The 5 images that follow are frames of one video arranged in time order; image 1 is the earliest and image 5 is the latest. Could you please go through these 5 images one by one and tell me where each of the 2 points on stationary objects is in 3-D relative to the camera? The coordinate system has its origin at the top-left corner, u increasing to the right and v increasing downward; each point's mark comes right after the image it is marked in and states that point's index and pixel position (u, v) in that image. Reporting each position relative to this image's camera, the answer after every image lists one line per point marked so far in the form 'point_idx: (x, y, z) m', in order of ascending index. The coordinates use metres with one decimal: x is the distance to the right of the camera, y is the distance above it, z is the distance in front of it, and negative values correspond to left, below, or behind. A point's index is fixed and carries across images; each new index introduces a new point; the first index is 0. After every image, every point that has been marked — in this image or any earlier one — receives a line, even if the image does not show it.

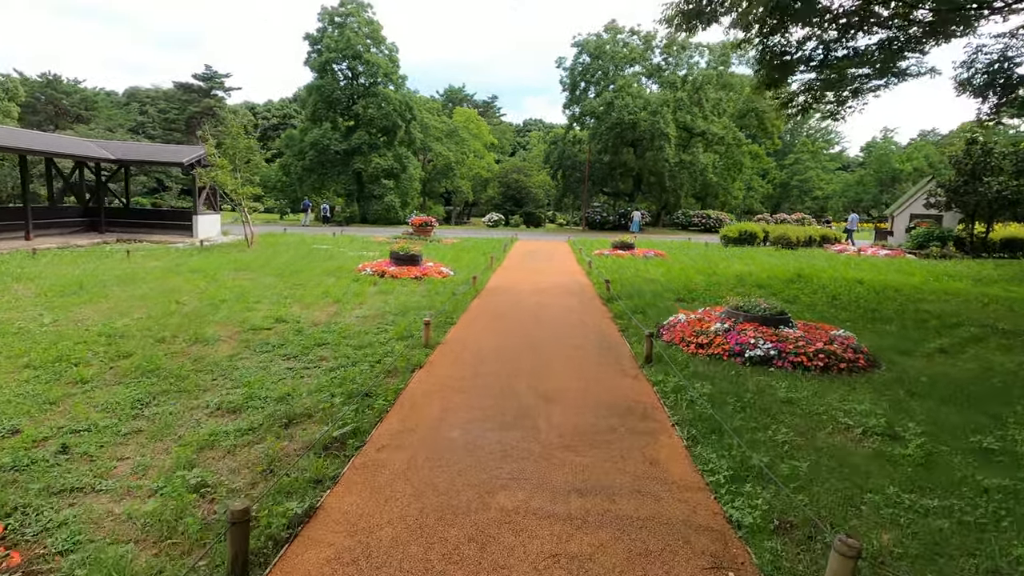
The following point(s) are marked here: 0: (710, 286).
0: (+4.3, +0.1, +11.7) m
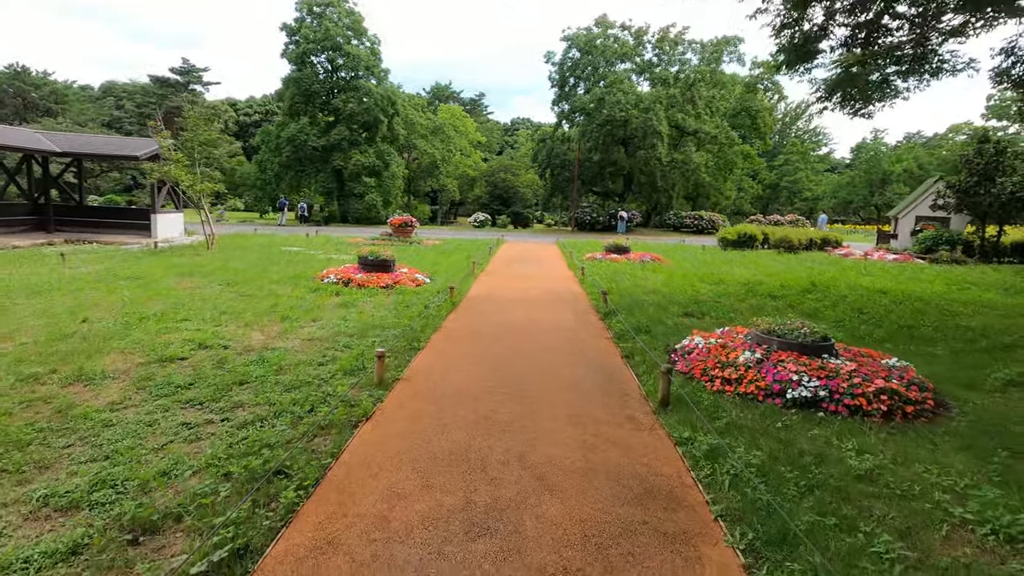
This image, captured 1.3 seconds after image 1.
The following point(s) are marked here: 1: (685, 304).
0: (+3.9, -0.2, +10.4) m
1: (+3.0, -0.3, +9.4) m
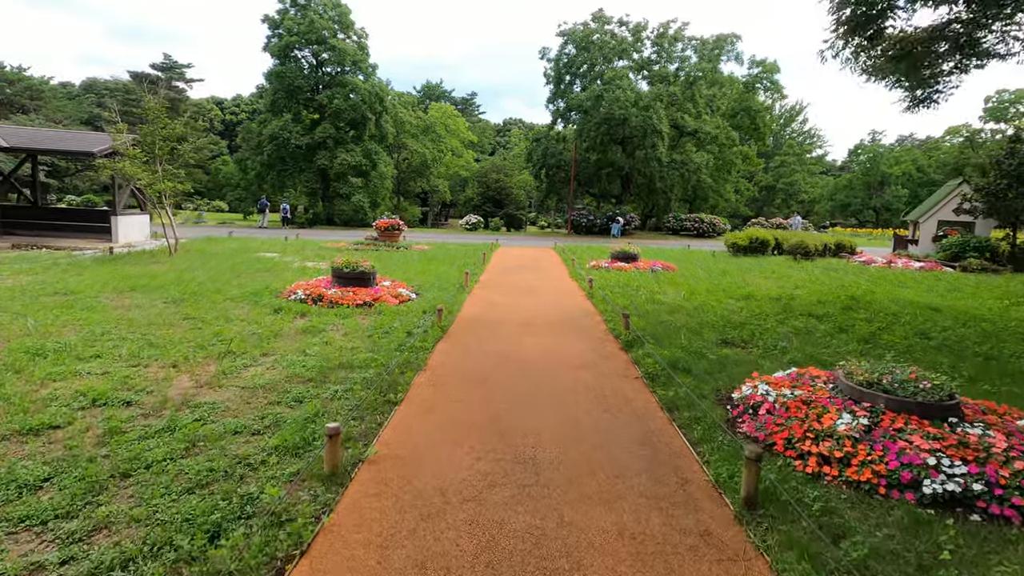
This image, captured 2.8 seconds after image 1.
0: (+3.9, -0.5, +8.9) m
1: (+3.0, -0.6, +7.9) m
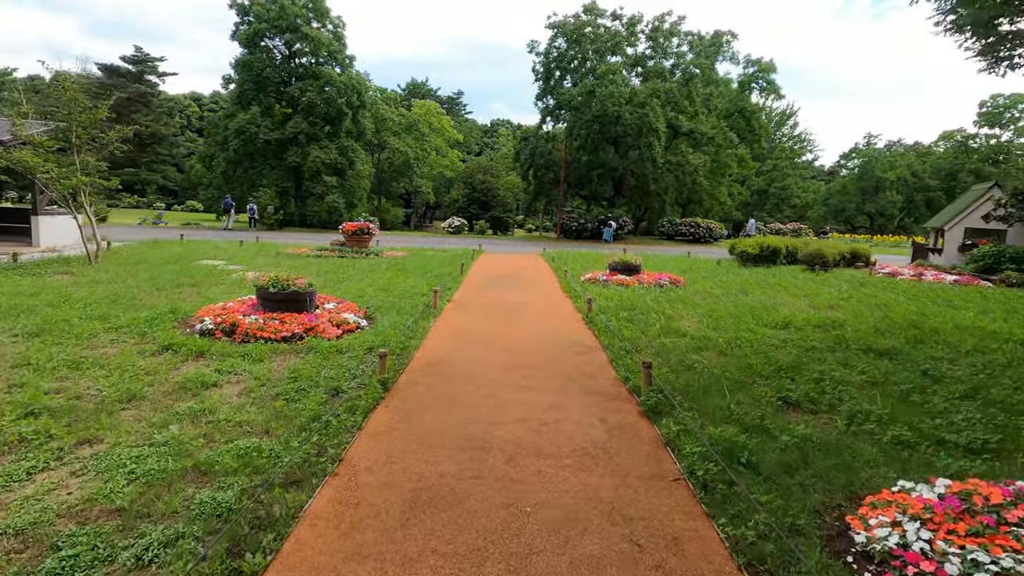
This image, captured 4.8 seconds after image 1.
0: (+3.7, -0.8, +6.8) m
1: (+2.8, -1.0, +5.8) m
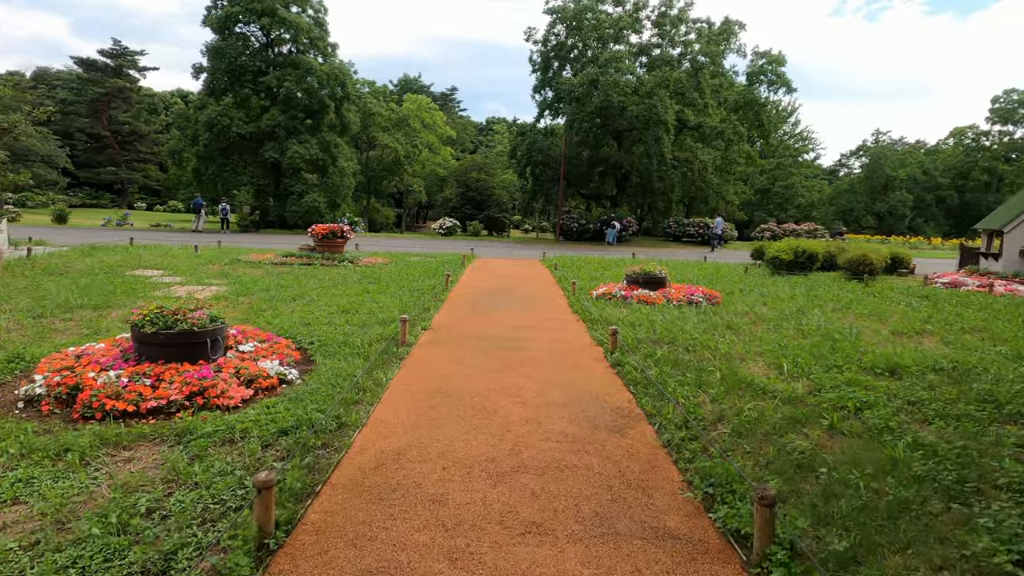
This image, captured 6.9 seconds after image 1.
0: (+3.6, -1.2, +4.4) m
1: (+2.8, -1.3, +3.3) m
